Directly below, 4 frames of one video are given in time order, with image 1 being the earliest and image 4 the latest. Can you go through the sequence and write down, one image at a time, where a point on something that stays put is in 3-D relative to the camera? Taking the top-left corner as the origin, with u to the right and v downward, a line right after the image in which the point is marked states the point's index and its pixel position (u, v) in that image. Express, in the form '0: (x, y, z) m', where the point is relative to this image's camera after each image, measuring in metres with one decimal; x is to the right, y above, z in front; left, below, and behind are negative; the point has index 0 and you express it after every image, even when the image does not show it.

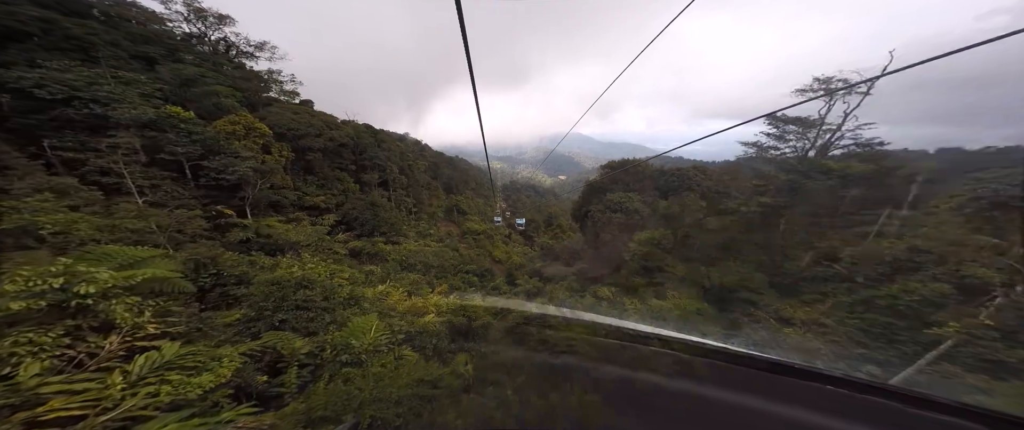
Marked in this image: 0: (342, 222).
0: (-7.0, -0.3, +11.6) m
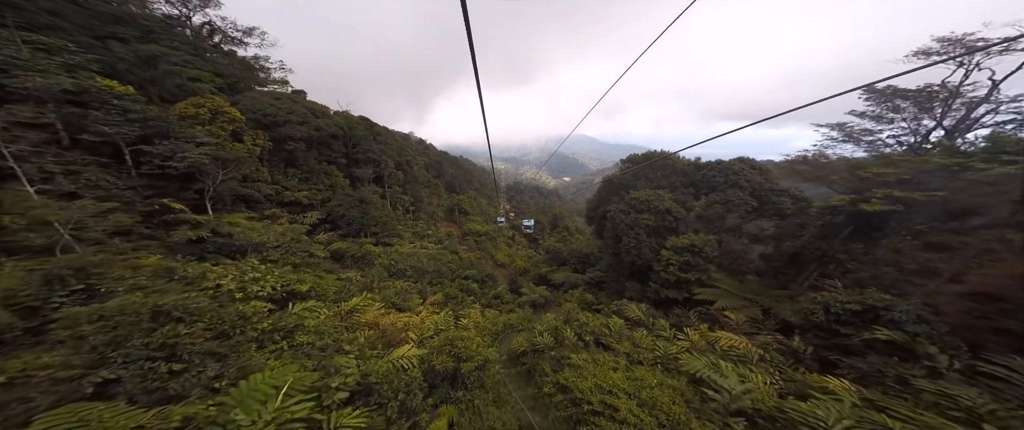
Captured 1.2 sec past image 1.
0: (-6.8, -0.2, +10.4) m
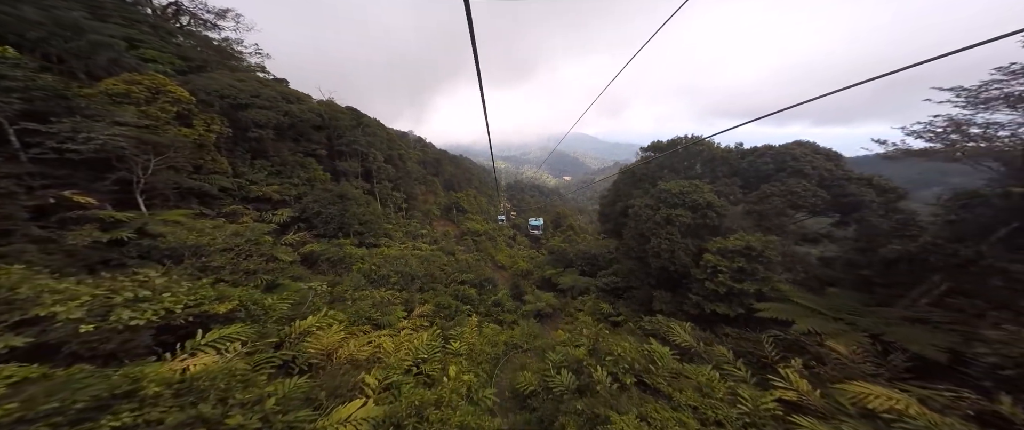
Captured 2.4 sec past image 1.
0: (-6.8, -0.1, +9.0) m
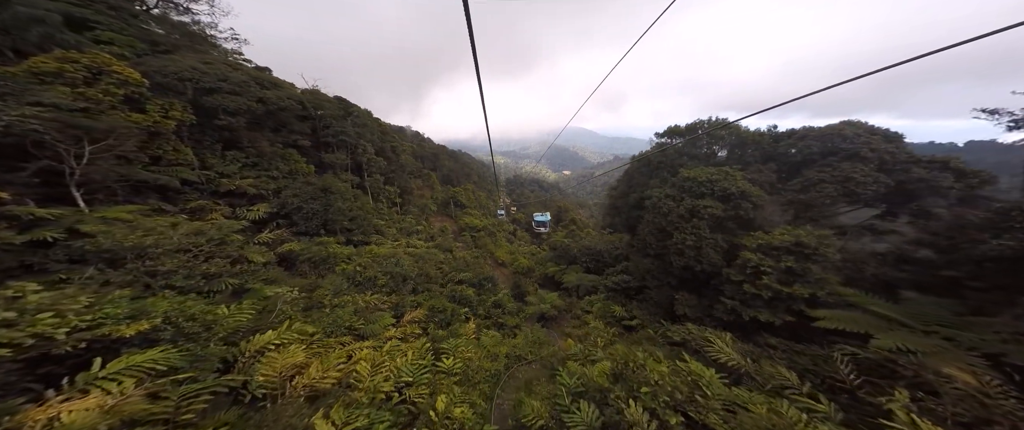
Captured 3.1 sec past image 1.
0: (-6.7, 0.0, +8.2) m
